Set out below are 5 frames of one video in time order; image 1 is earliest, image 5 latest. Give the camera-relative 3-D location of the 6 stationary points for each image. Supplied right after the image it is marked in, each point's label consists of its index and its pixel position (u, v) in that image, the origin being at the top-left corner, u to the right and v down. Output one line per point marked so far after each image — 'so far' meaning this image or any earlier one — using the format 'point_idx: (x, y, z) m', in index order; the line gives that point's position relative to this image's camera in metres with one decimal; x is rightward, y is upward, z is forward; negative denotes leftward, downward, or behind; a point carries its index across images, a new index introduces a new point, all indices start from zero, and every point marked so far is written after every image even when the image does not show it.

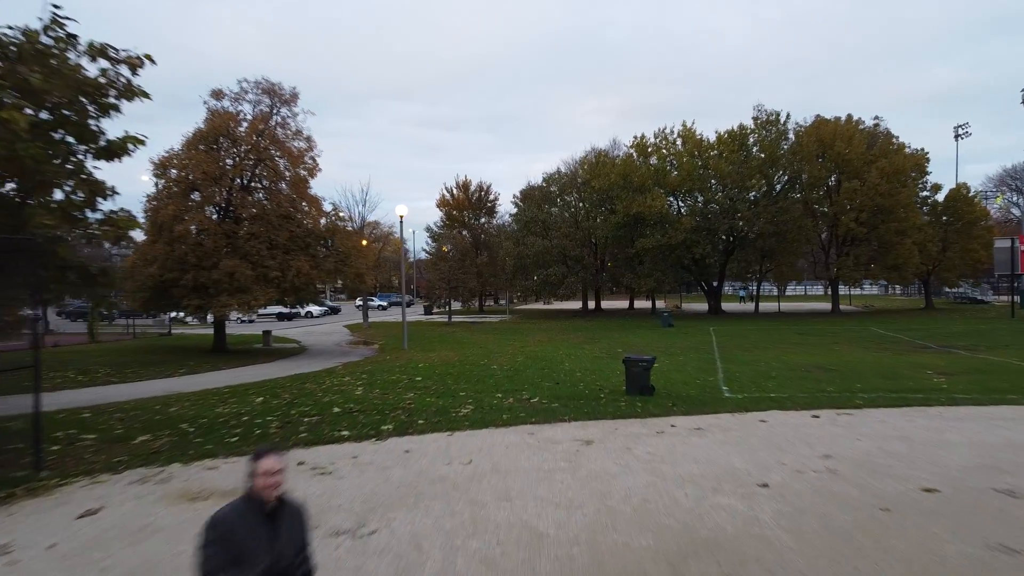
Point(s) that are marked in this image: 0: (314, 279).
0: (-5.4, +0.2, +18.0) m
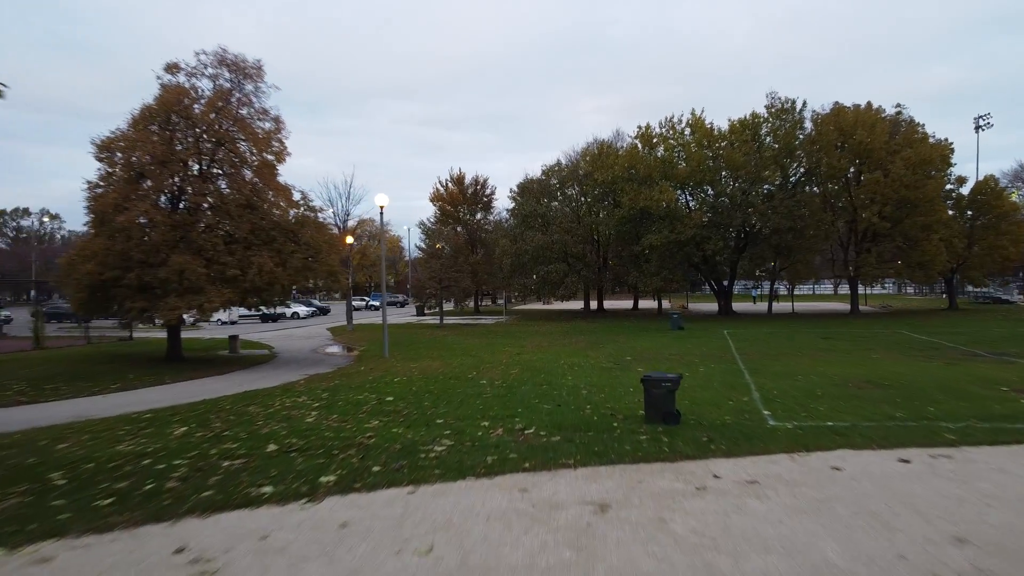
0: (-5.5, +0.2, +15.8) m
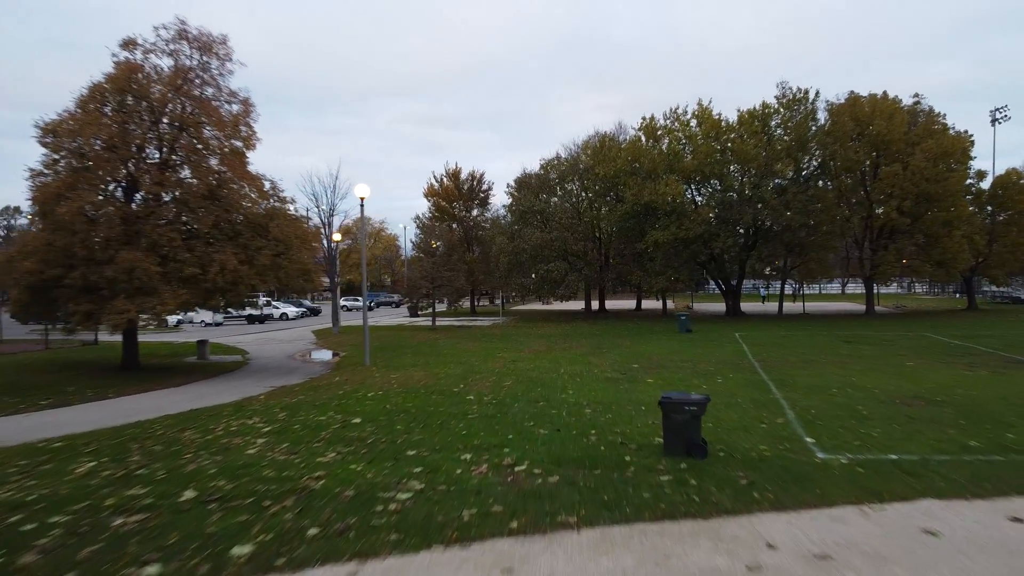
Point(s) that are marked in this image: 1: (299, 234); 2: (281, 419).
0: (-5.7, +0.2, +14.1) m
1: (-5.0, +1.3, +15.6) m
2: (-3.2, -1.8, +9.2) m
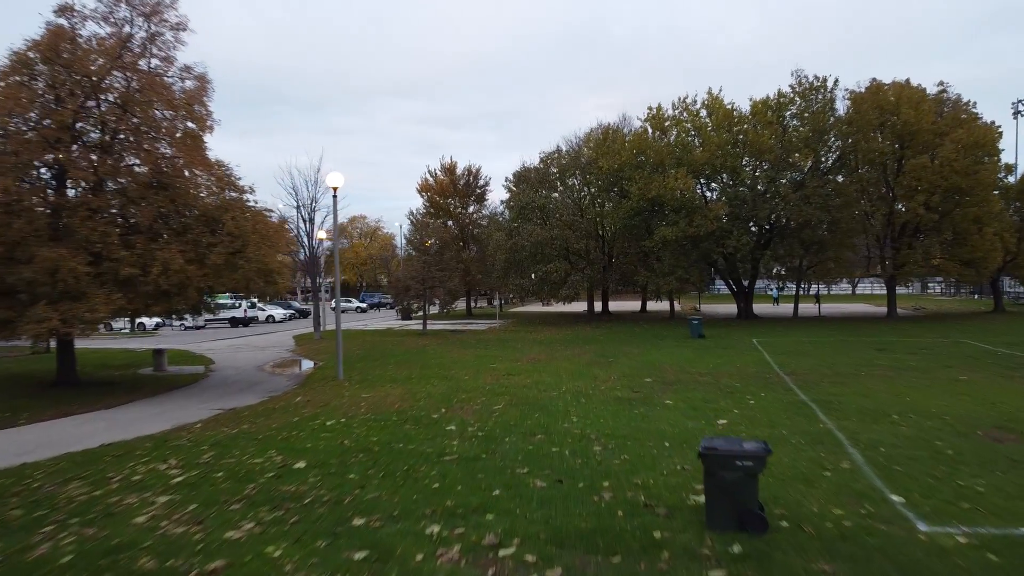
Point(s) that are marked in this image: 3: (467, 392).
0: (-5.8, +0.2, +12.1) m
1: (-5.1, +1.2, +13.6) m
2: (-3.3, -1.9, +7.2) m
3: (-0.8, -1.8, +11.6) m
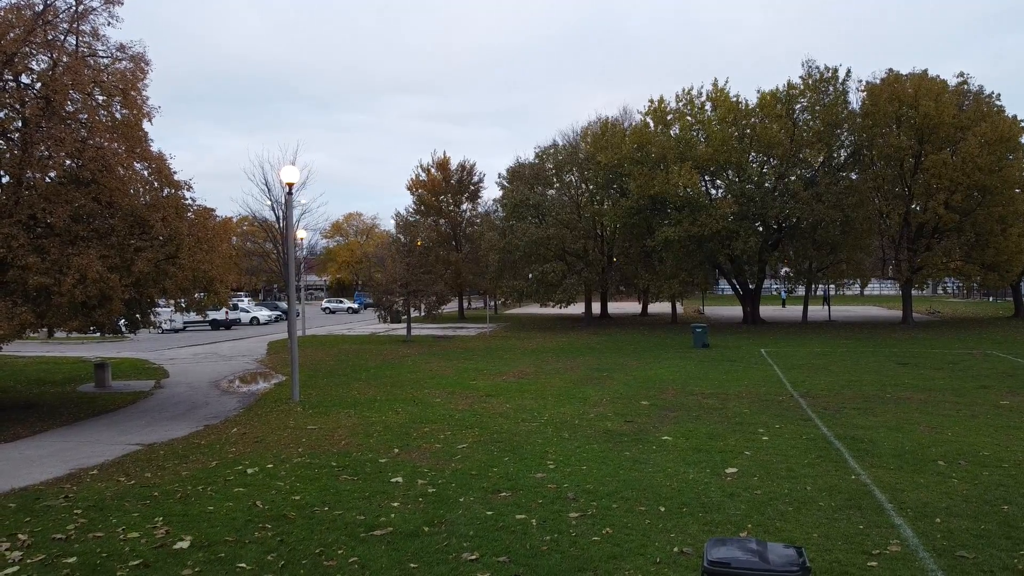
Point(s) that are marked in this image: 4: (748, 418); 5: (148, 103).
0: (-6.2, 0.0, +10.4) m
1: (-5.5, +1.1, +12.0) m
2: (-3.8, -2.1, +5.6) m
3: (-1.2, -2.0, +9.9) m
4: (+3.7, -2.0, +10.4) m
5: (-6.7, +3.4, +12.2) m
